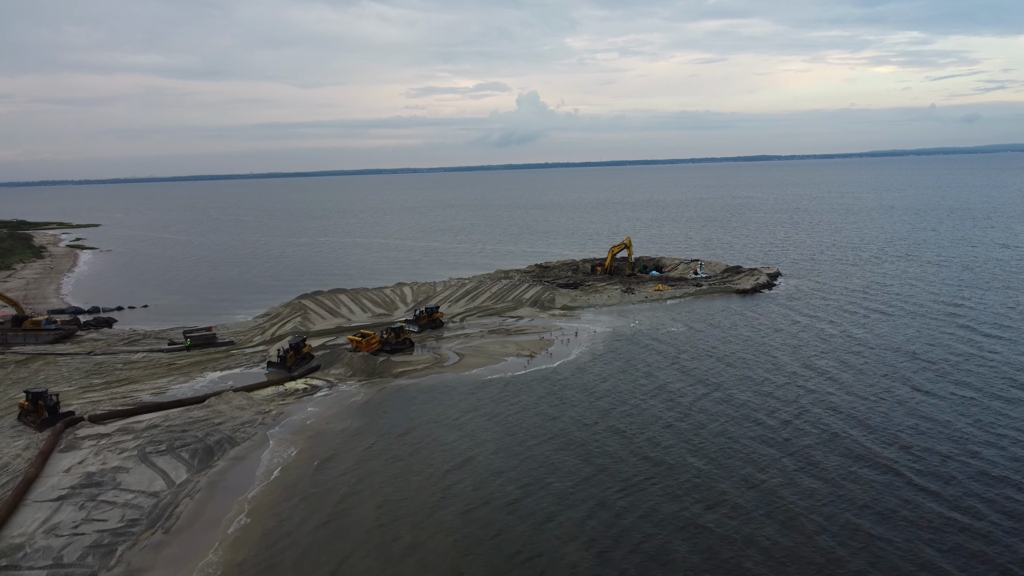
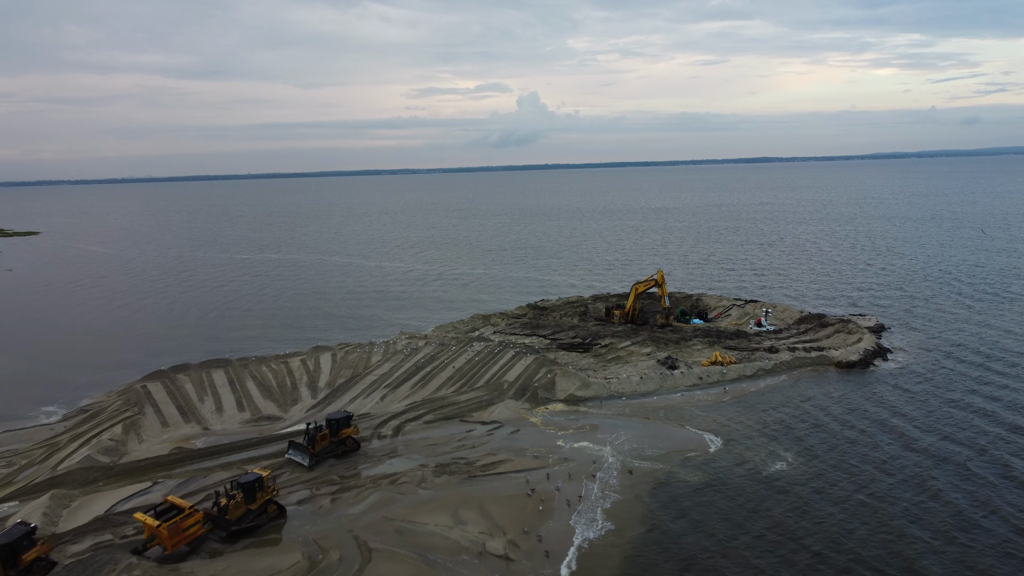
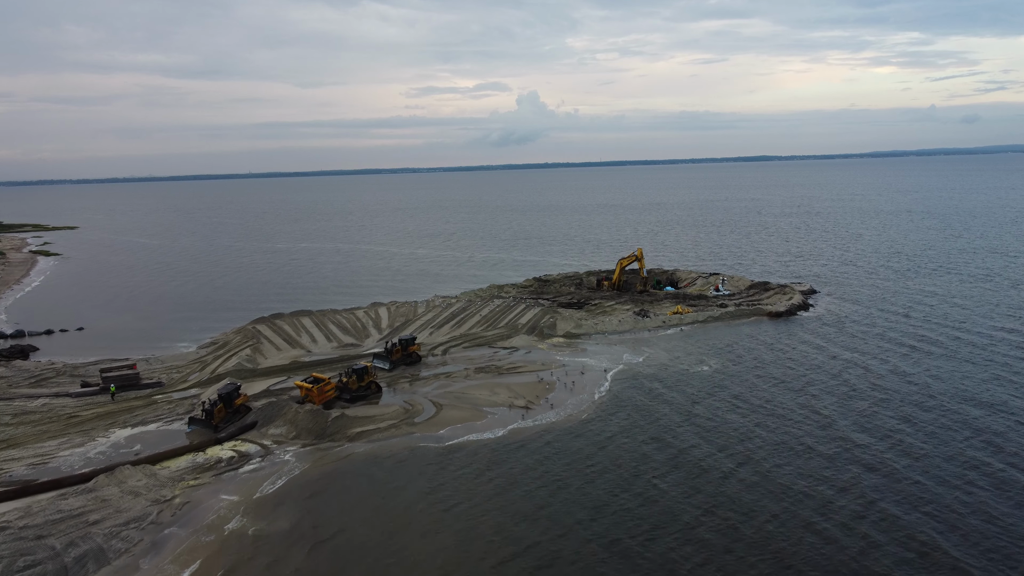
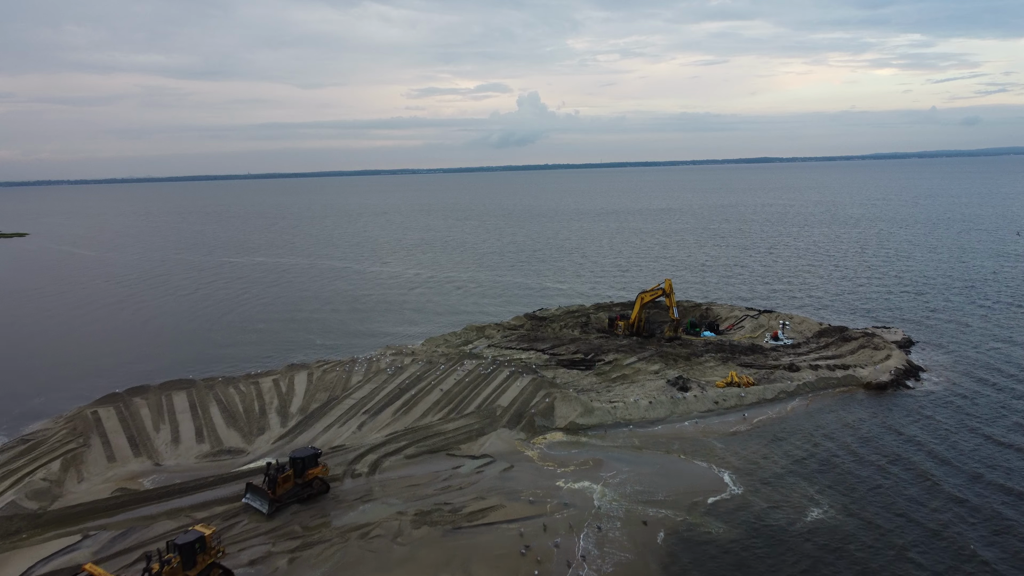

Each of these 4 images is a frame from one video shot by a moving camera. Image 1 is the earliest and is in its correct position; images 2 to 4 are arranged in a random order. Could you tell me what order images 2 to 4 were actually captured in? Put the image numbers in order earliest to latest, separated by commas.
3, 2, 4
